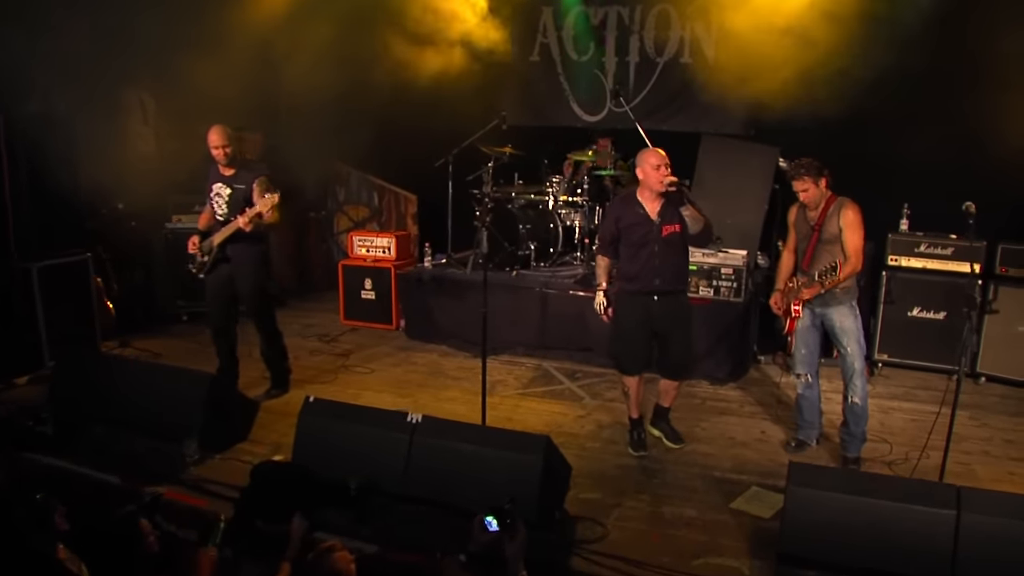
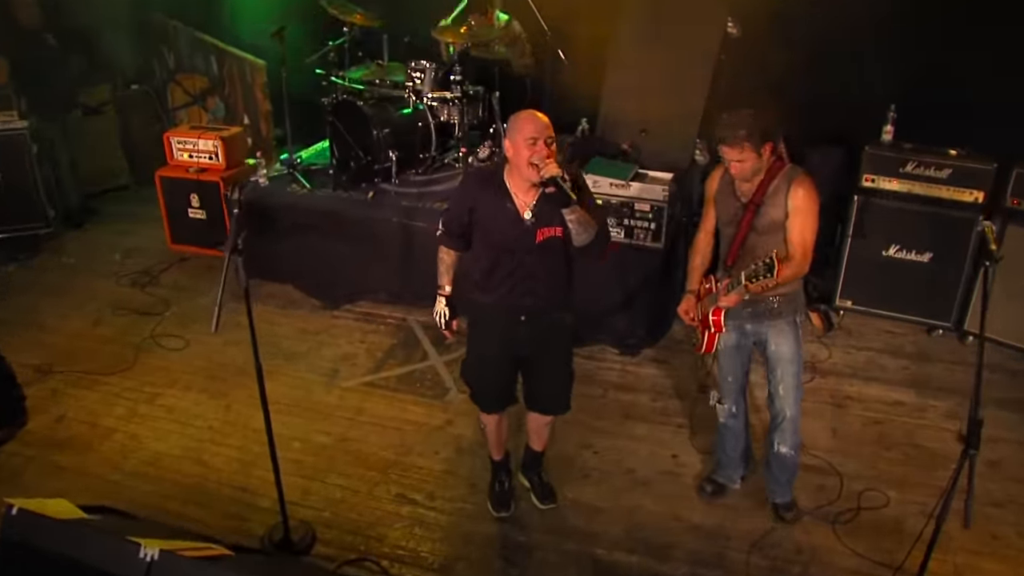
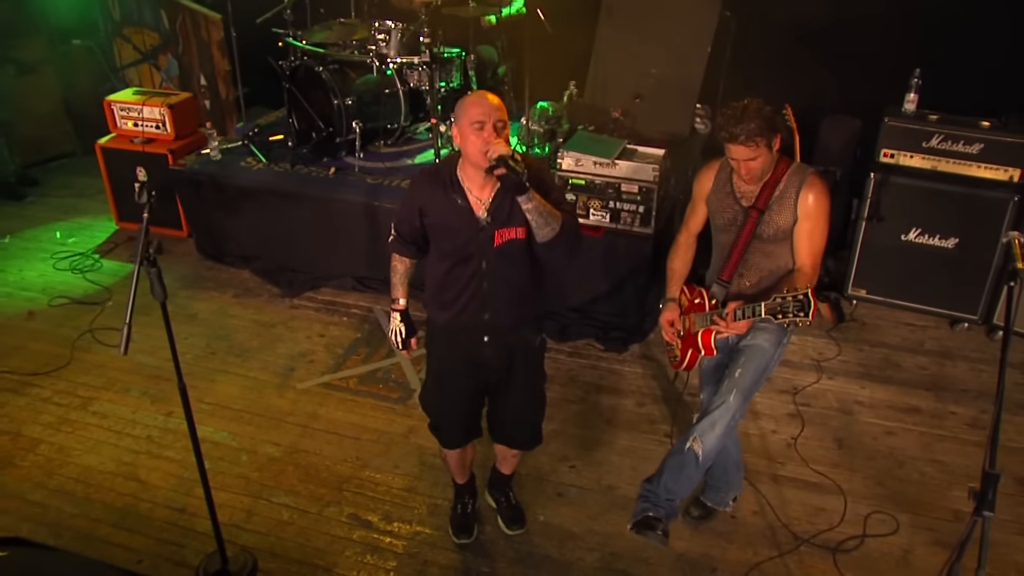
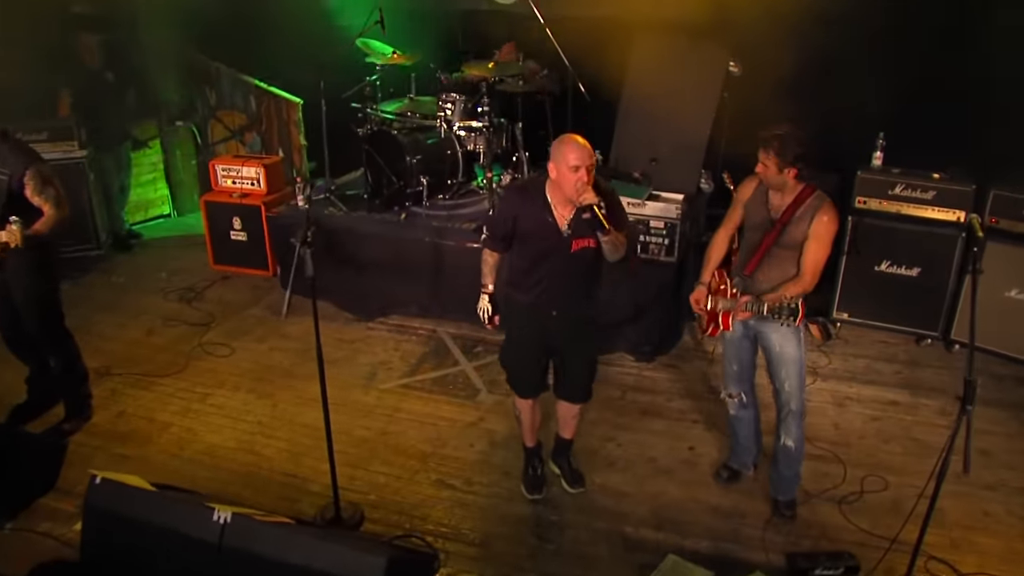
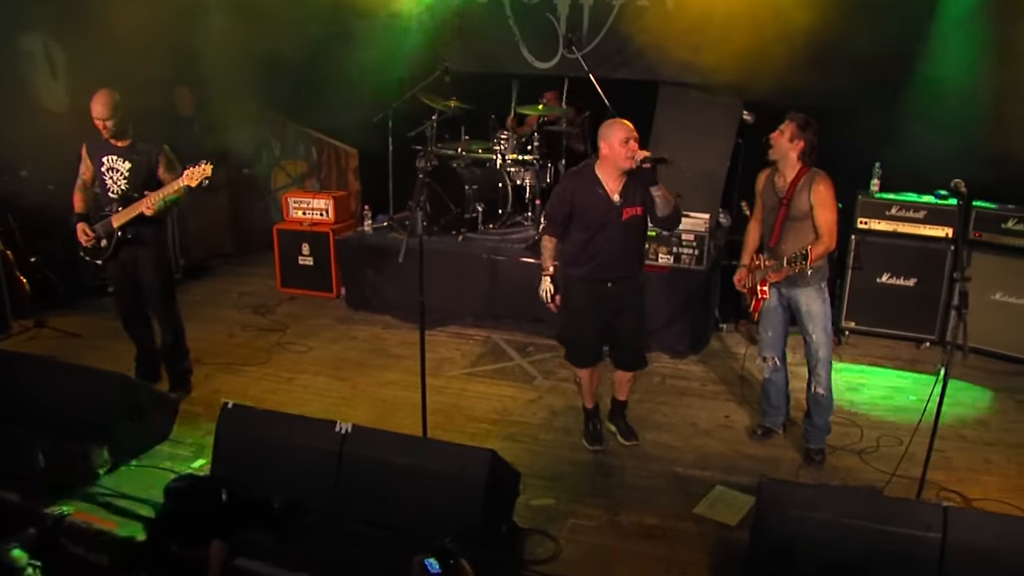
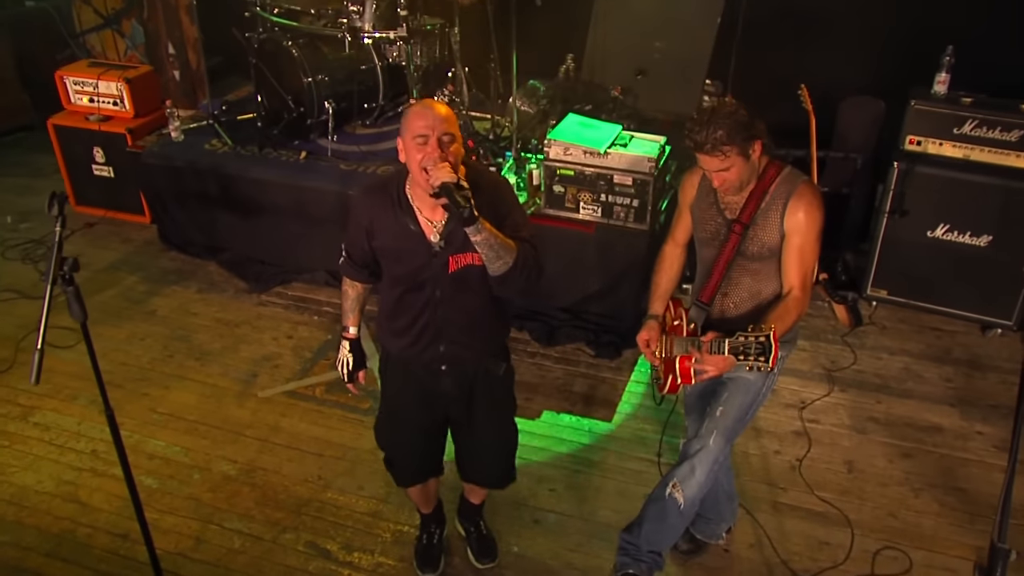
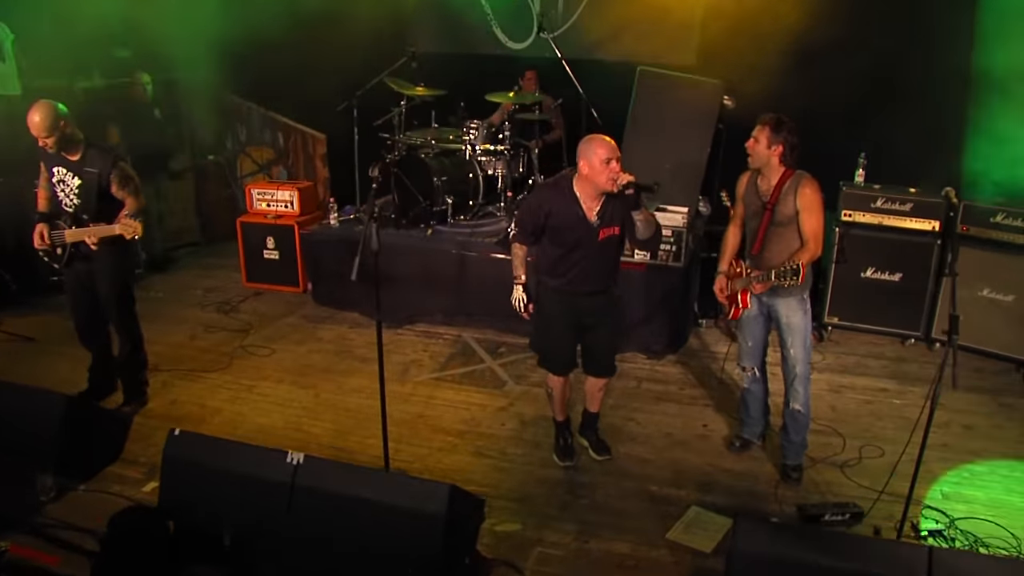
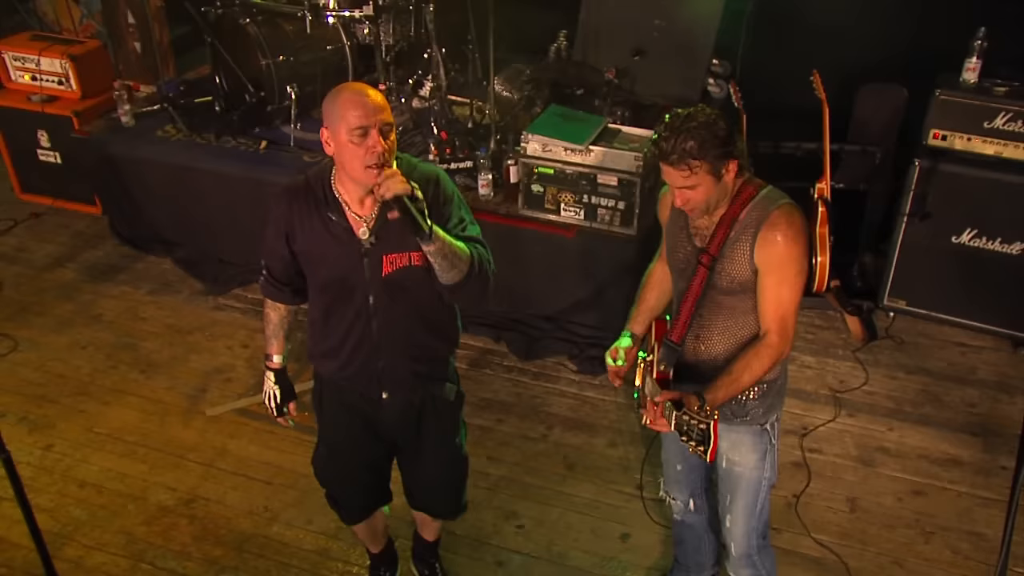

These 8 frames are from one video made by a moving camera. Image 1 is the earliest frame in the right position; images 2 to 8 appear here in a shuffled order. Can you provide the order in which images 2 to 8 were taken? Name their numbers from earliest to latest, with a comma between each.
5, 7, 4, 2, 3, 6, 8
